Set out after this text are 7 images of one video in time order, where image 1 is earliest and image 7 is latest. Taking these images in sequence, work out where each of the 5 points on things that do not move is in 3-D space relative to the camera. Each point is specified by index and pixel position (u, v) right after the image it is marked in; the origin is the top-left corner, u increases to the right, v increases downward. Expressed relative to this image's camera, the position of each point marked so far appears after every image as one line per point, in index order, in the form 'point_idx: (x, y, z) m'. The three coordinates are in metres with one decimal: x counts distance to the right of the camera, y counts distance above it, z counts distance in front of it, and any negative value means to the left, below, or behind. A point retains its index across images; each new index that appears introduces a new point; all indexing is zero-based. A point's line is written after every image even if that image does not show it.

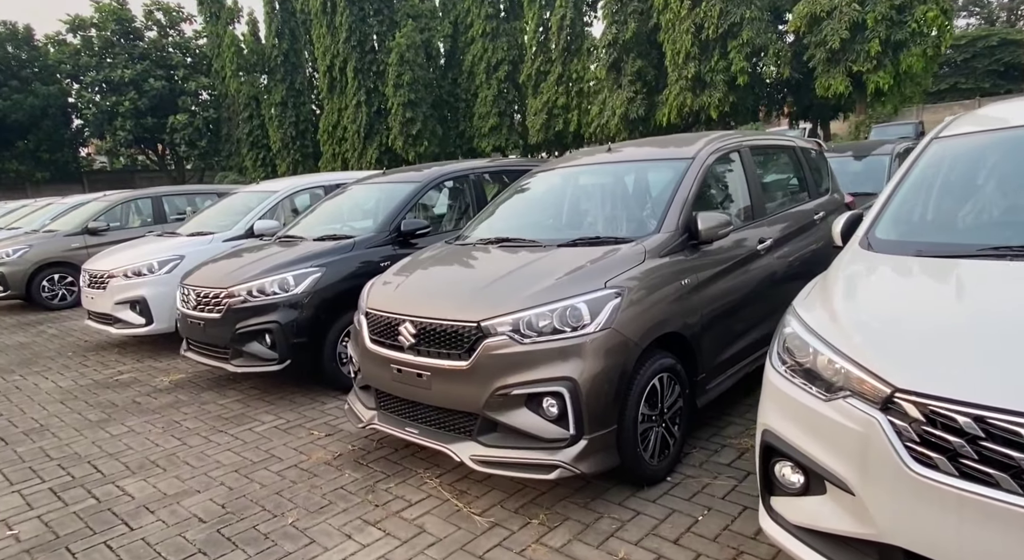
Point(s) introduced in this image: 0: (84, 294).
0: (-4.4, -0.1, +7.0) m
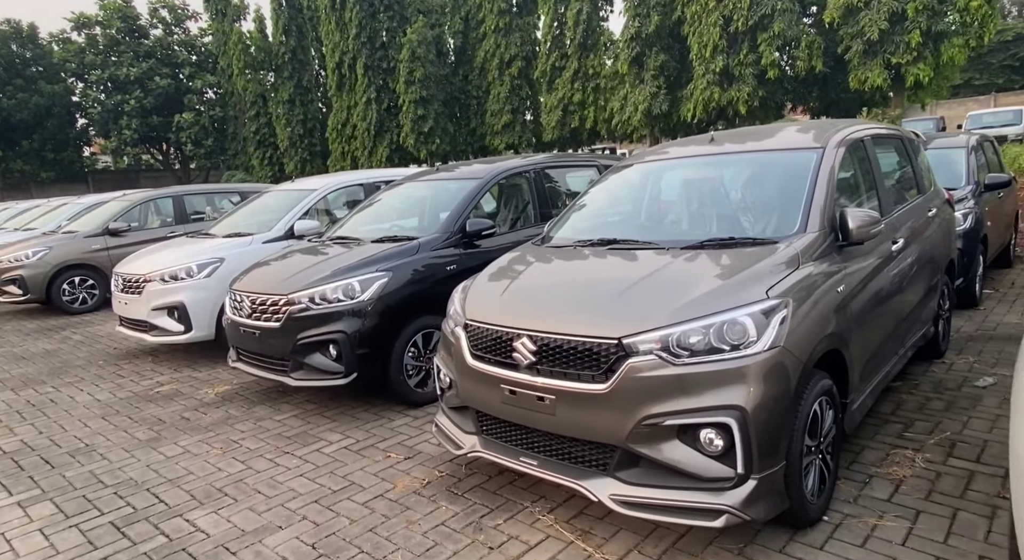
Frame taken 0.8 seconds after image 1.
0: (-3.9, -0.2, +6.6) m
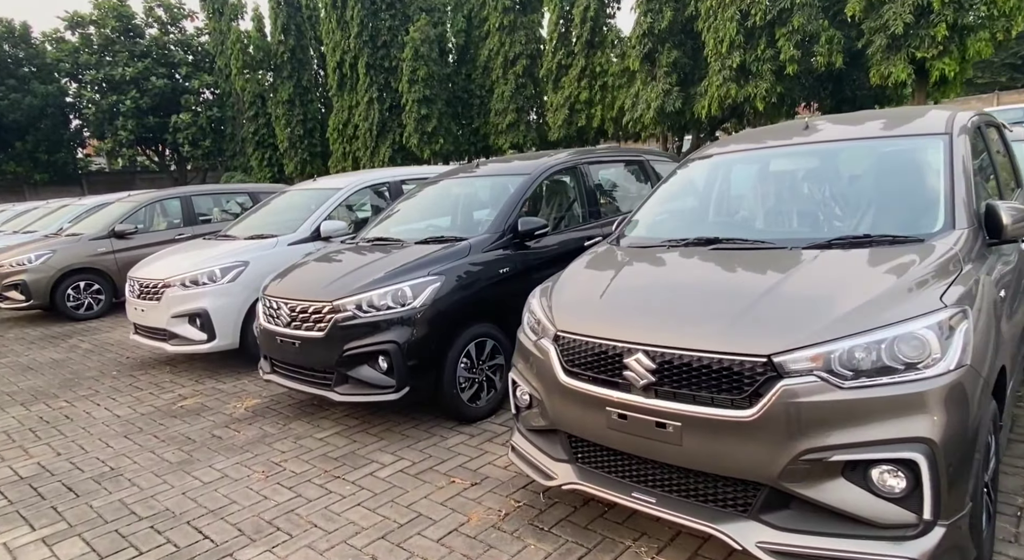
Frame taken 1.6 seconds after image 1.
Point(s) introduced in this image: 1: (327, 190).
0: (-3.5, -0.2, +6.2) m
1: (-2.0, +0.9, +7.1) m
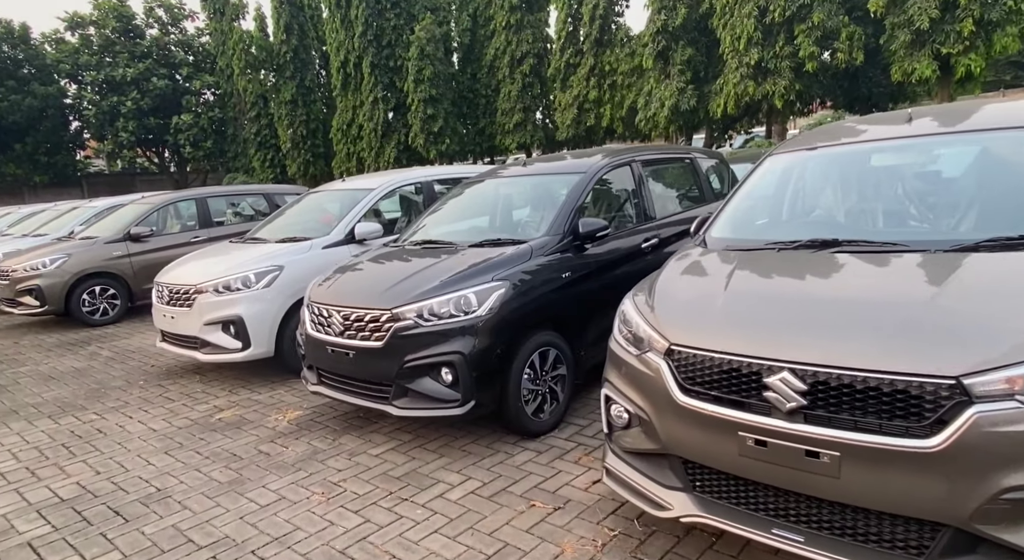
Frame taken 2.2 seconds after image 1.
0: (-3.1, -0.3, +5.9) m
1: (-1.6, +0.9, +6.8) m
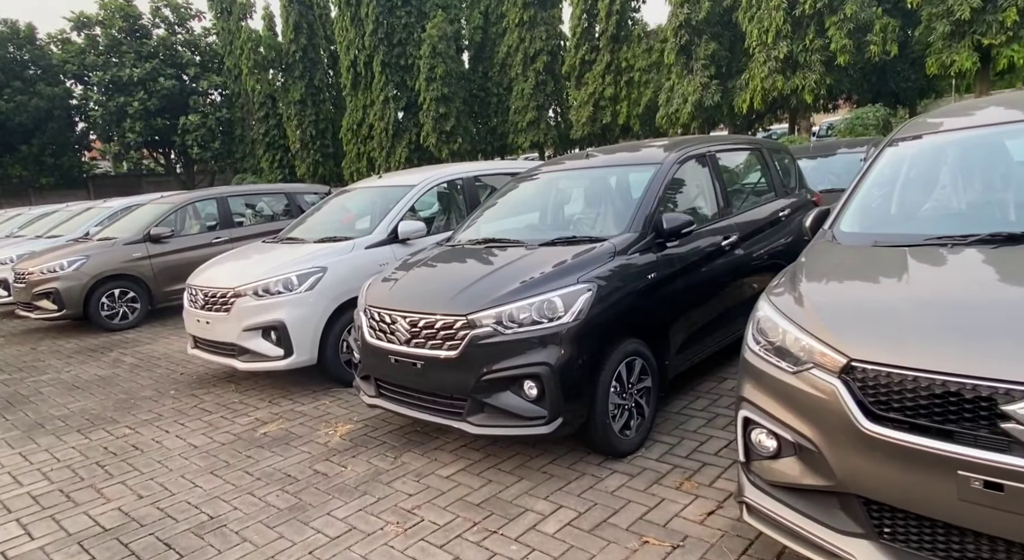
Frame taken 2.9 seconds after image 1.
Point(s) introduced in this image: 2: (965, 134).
0: (-2.7, -0.3, +5.6) m
1: (-1.1, +0.9, +6.4) m
2: (+2.4, +0.7, +3.3) m
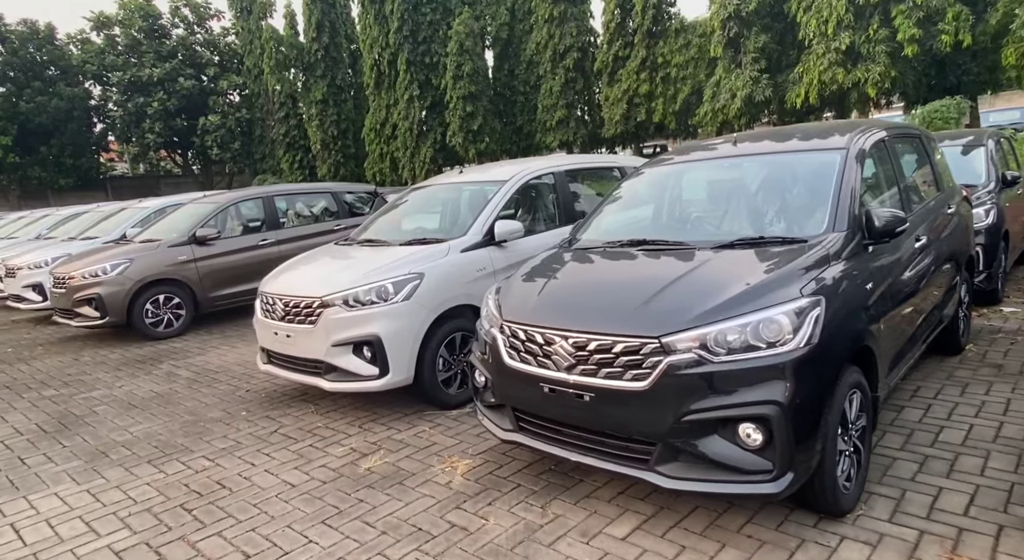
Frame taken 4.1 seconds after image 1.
0: (-1.8, -0.4, +4.9) m
1: (-0.3, +0.8, +5.8) m
2: (+3.3, +0.7, +2.6) m
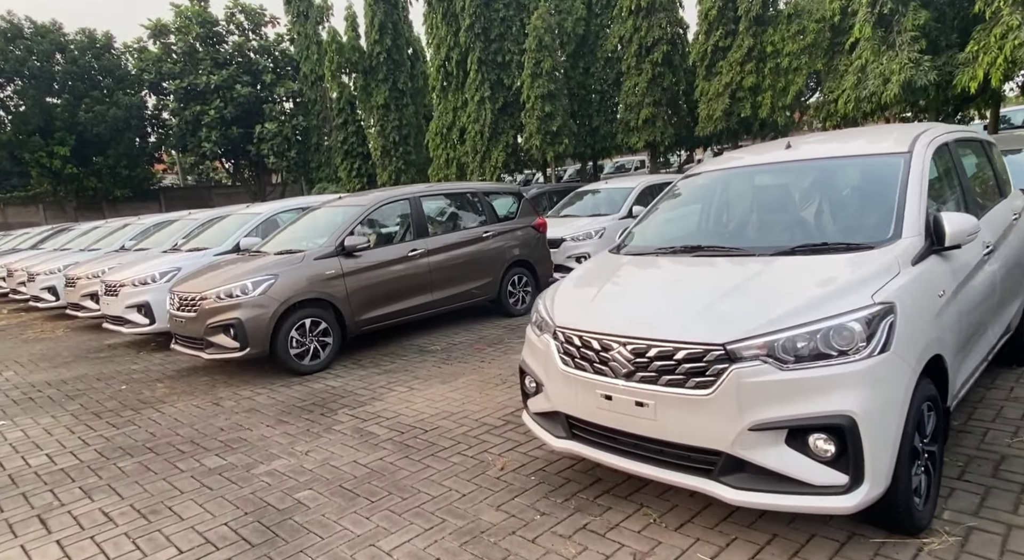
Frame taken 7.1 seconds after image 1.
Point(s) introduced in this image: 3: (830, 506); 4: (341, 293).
0: (+0.4, -0.5, +3.1) m
1: (+2.0, +0.7, +3.9) m
2: (+5.4, +0.5, +0.6) m
3: (+1.2, -0.9, +2.6) m
4: (-1.8, -0.1, +7.2) m
